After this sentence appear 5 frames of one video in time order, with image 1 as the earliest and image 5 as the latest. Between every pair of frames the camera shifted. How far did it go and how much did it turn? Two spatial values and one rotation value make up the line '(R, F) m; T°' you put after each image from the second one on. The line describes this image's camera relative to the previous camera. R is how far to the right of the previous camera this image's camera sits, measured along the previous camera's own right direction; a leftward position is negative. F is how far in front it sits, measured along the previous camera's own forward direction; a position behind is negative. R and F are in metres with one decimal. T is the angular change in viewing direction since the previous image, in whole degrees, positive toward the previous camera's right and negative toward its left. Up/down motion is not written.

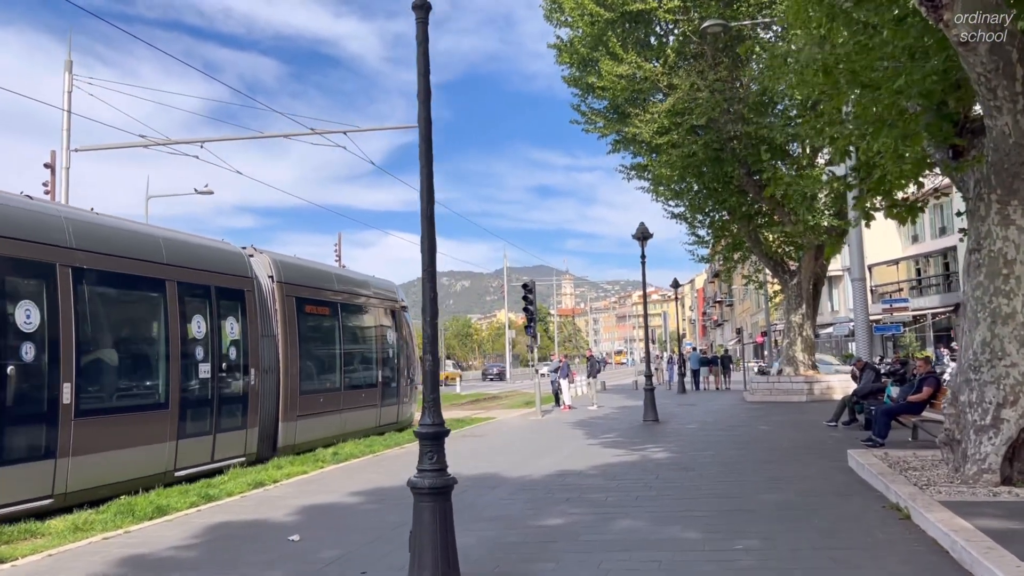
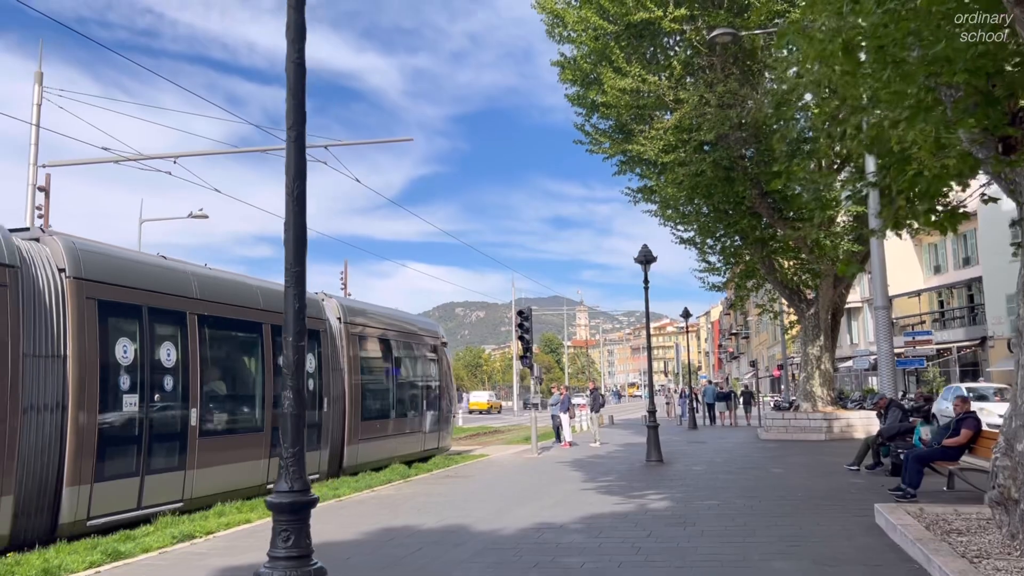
(+0.5, +1.3) m; -1°
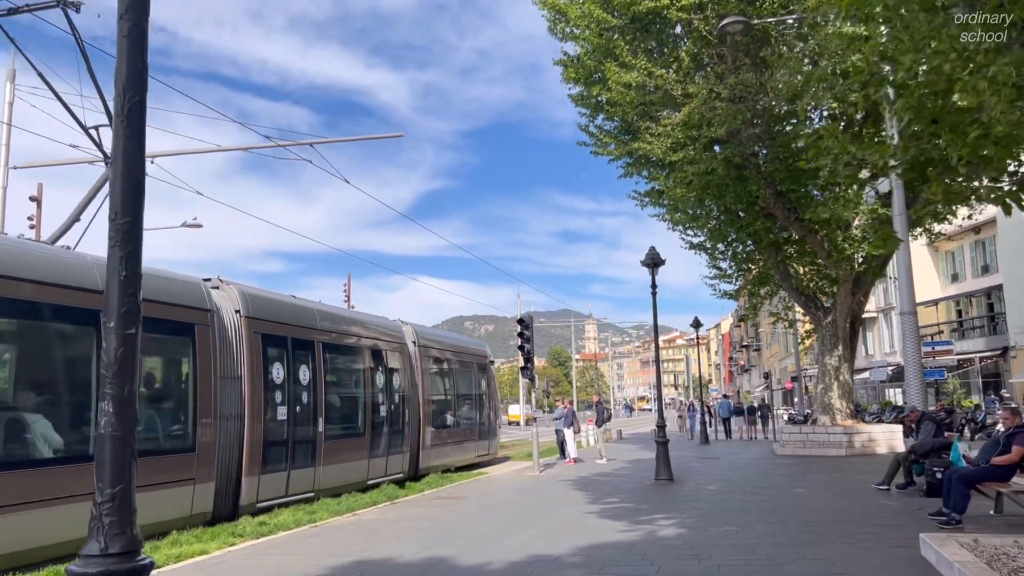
(+0.2, +1.1) m; -1°
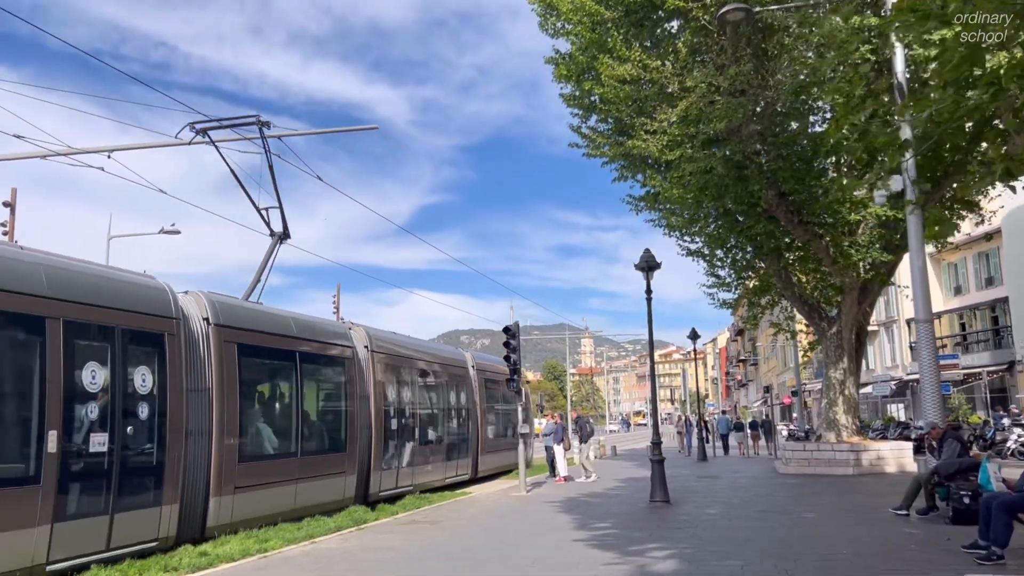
(+0.2, +1.2) m; 0°
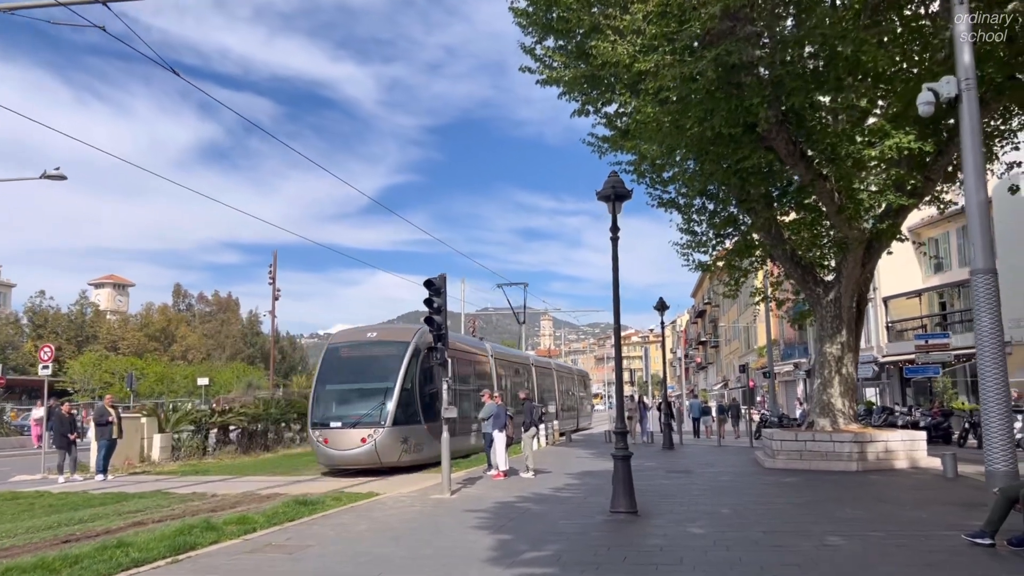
(+0.6, +3.8) m; +3°
